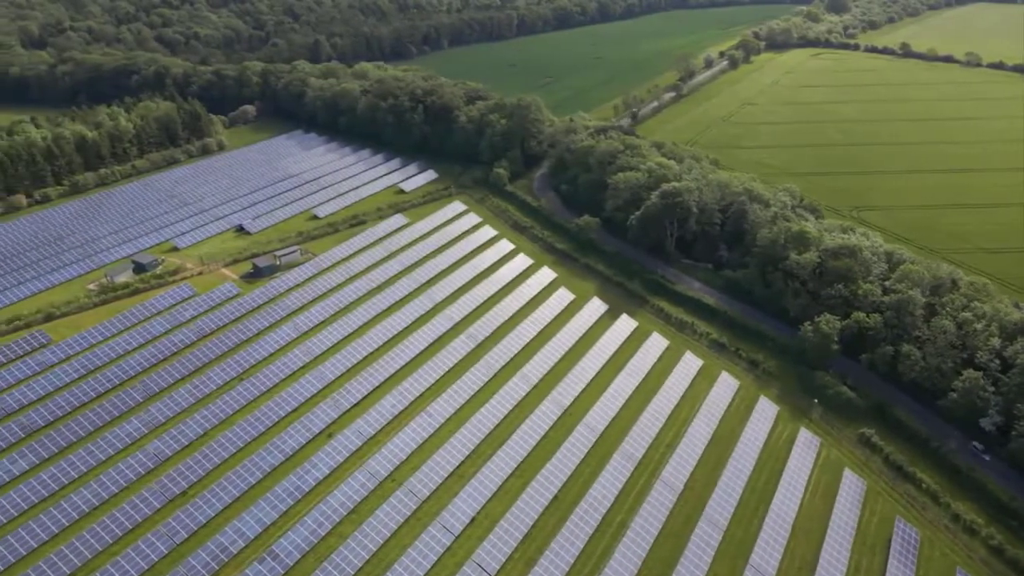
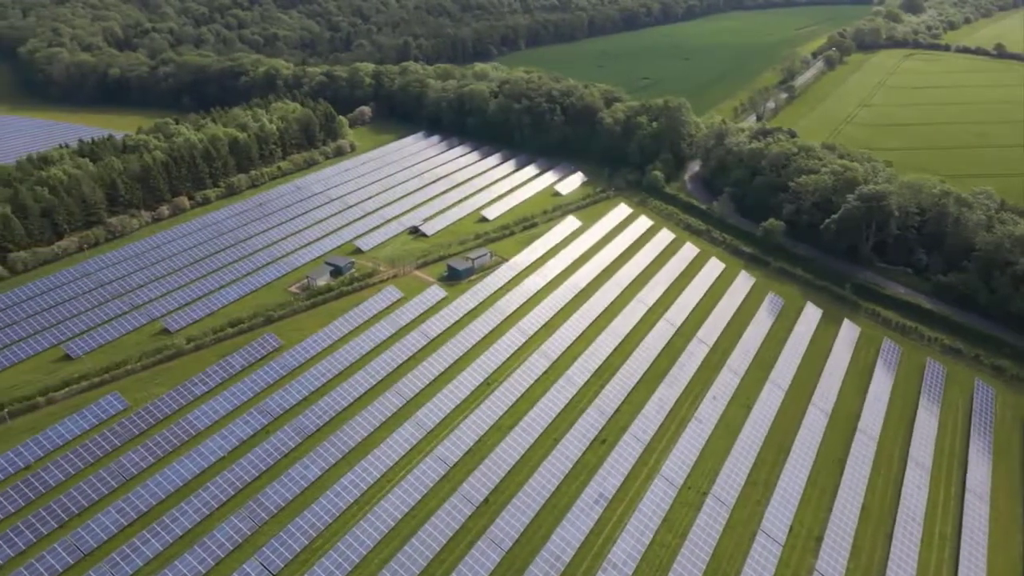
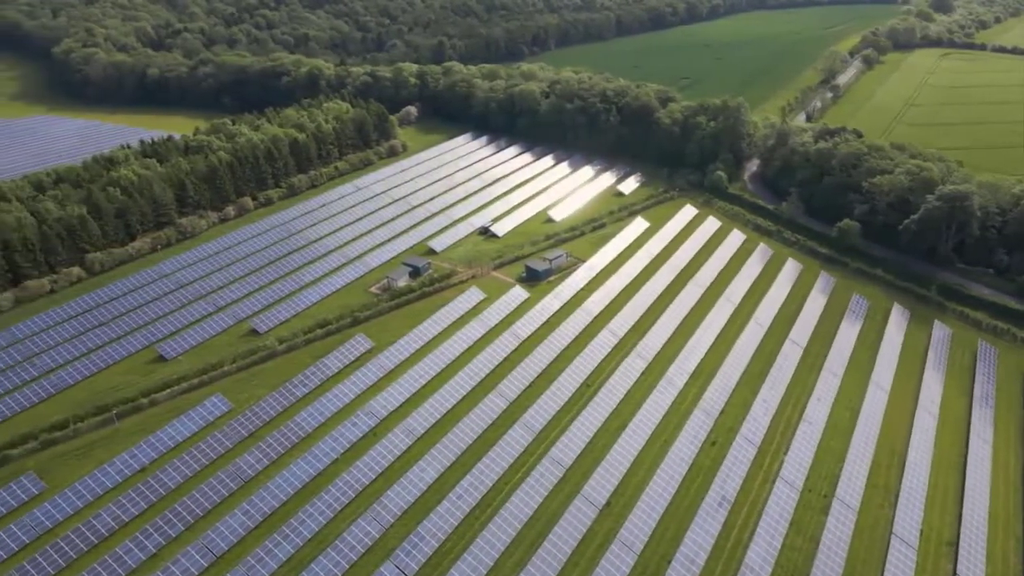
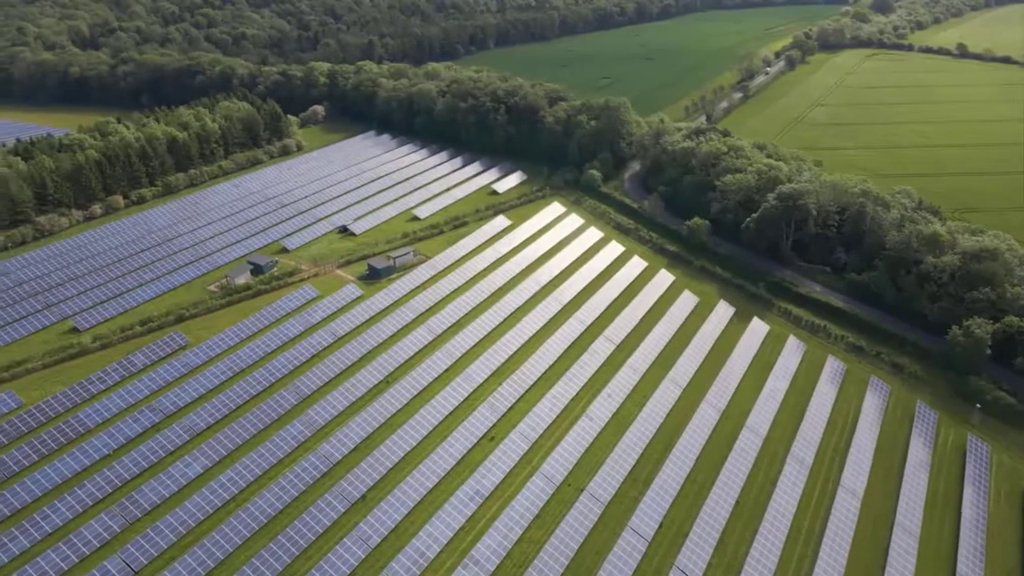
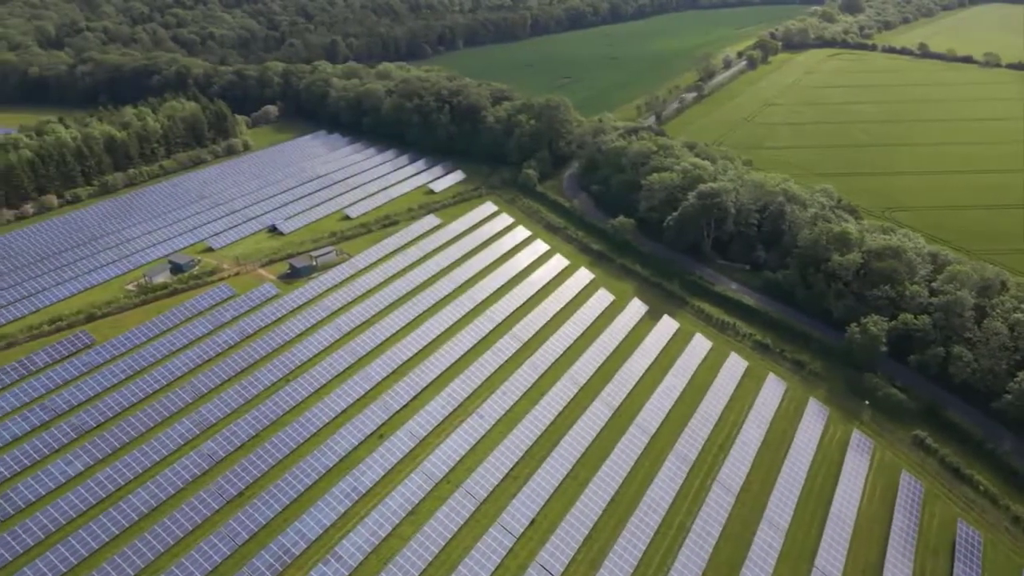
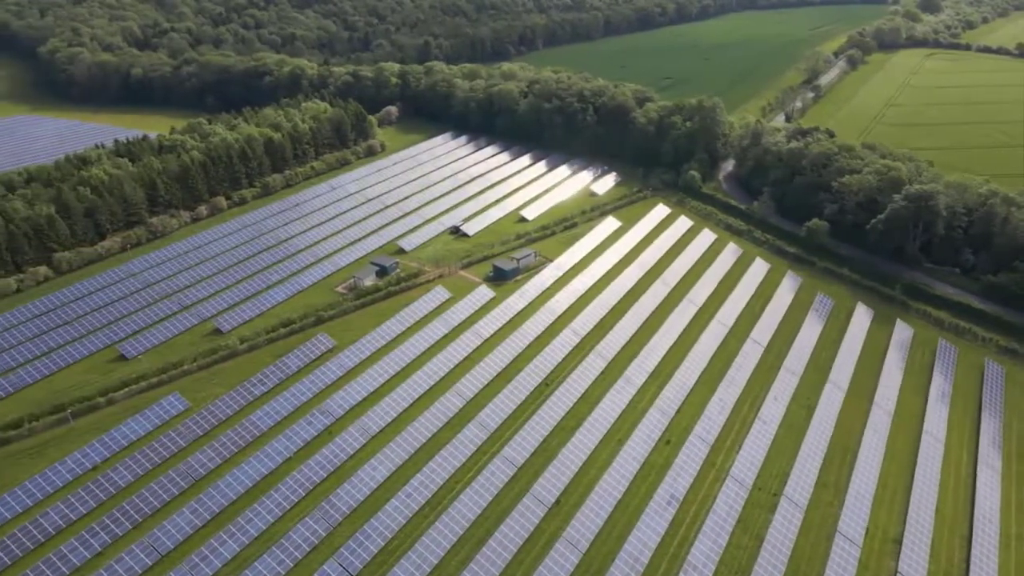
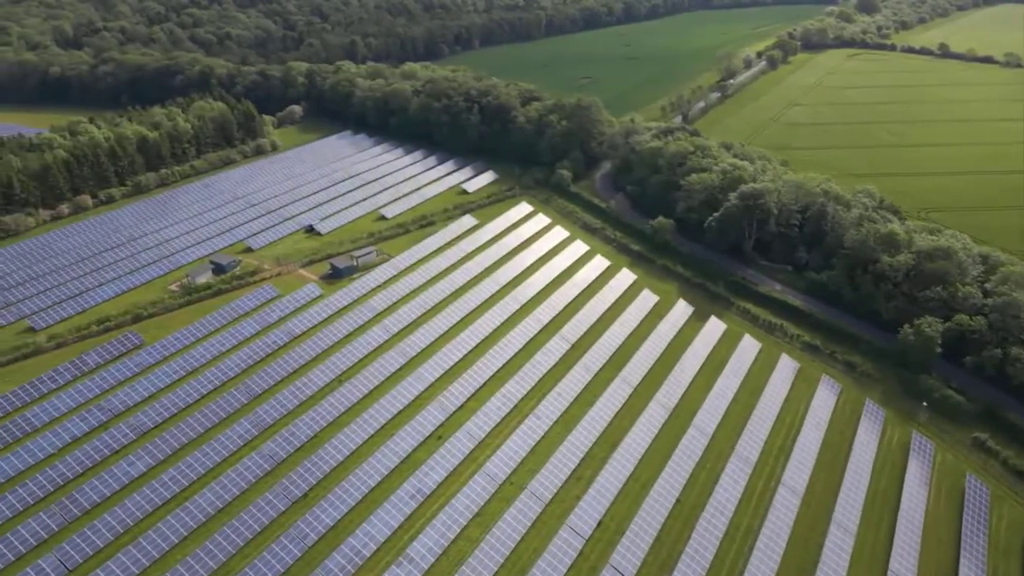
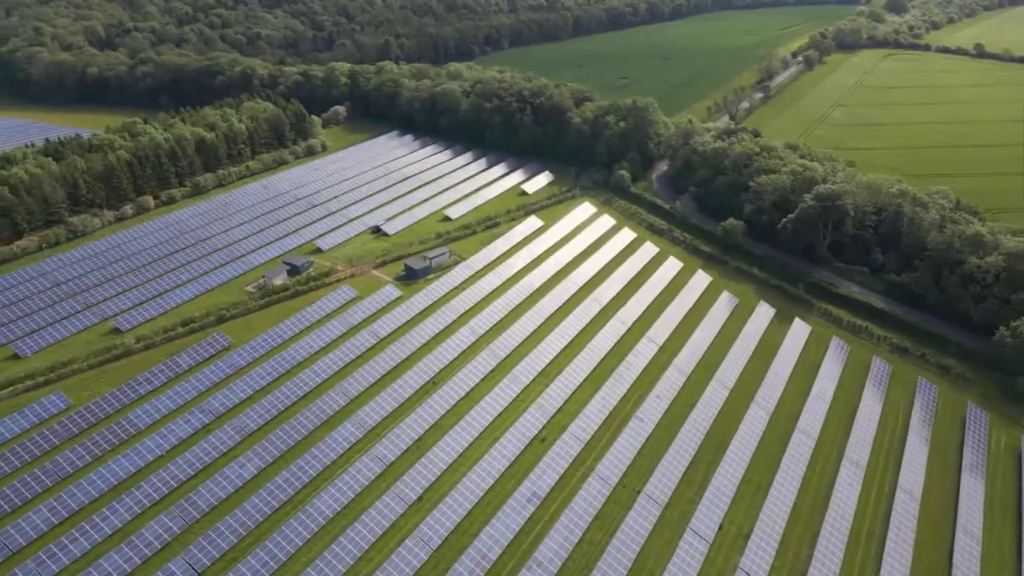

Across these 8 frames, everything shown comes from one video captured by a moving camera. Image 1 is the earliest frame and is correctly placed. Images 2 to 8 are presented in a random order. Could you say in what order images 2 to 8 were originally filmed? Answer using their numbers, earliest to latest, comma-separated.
5, 7, 4, 8, 2, 6, 3
